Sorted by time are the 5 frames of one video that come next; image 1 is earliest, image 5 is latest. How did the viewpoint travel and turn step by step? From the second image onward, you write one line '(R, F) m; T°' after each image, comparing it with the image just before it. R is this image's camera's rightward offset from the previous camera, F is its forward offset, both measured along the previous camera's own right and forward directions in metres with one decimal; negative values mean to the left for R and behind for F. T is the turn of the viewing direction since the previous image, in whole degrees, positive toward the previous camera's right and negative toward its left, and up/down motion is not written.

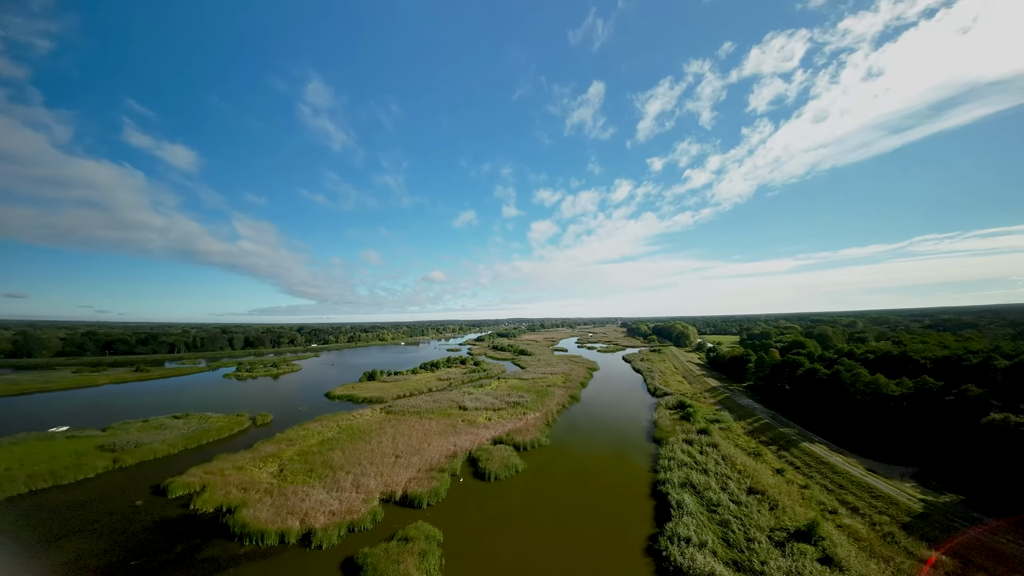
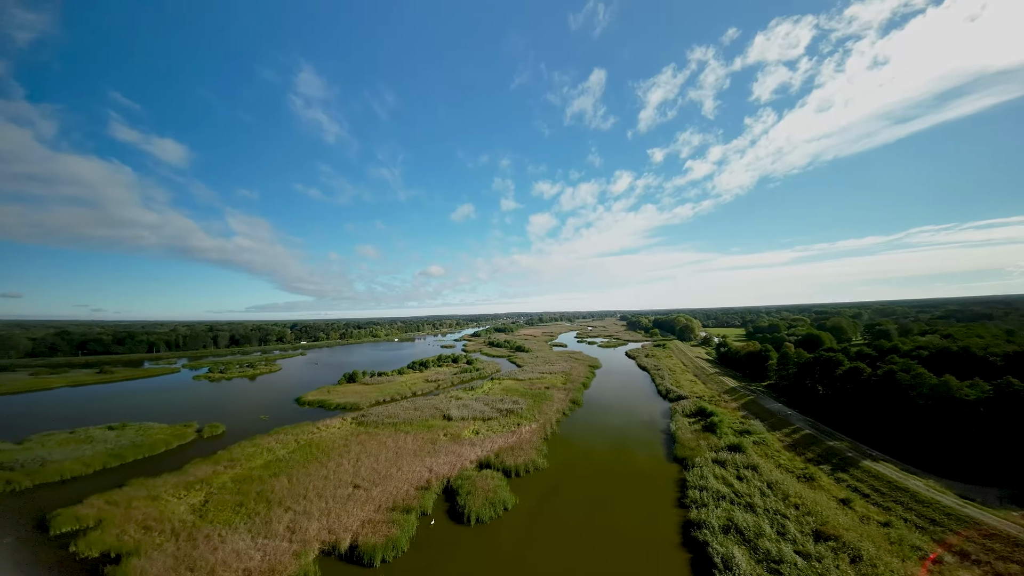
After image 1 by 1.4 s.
(+0.6, +4.6) m; 0°
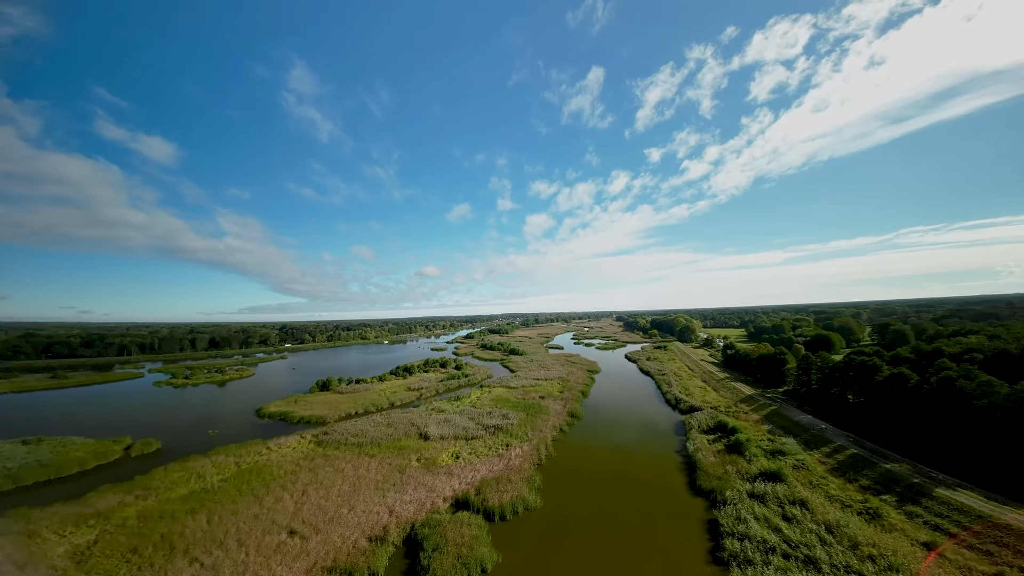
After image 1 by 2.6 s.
(+0.6, +4.0) m; +1°
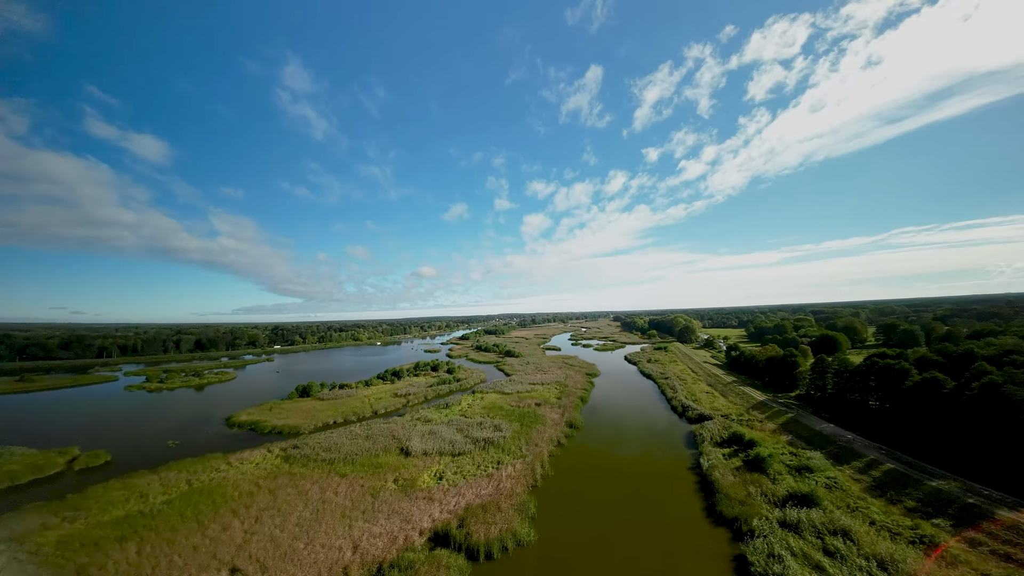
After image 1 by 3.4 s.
(+0.3, +2.4) m; 0°
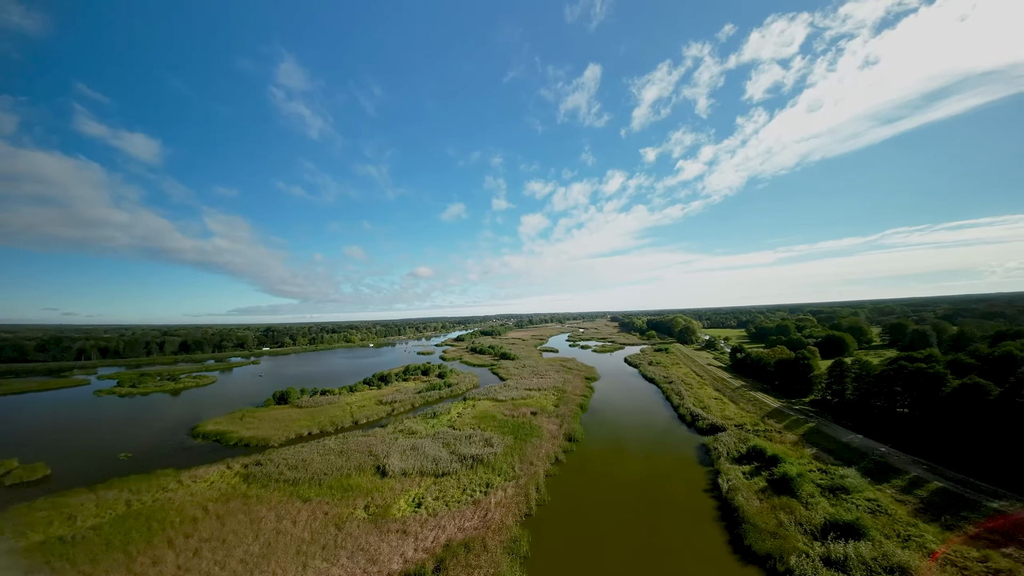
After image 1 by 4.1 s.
(+0.3, +2.4) m; 0°
